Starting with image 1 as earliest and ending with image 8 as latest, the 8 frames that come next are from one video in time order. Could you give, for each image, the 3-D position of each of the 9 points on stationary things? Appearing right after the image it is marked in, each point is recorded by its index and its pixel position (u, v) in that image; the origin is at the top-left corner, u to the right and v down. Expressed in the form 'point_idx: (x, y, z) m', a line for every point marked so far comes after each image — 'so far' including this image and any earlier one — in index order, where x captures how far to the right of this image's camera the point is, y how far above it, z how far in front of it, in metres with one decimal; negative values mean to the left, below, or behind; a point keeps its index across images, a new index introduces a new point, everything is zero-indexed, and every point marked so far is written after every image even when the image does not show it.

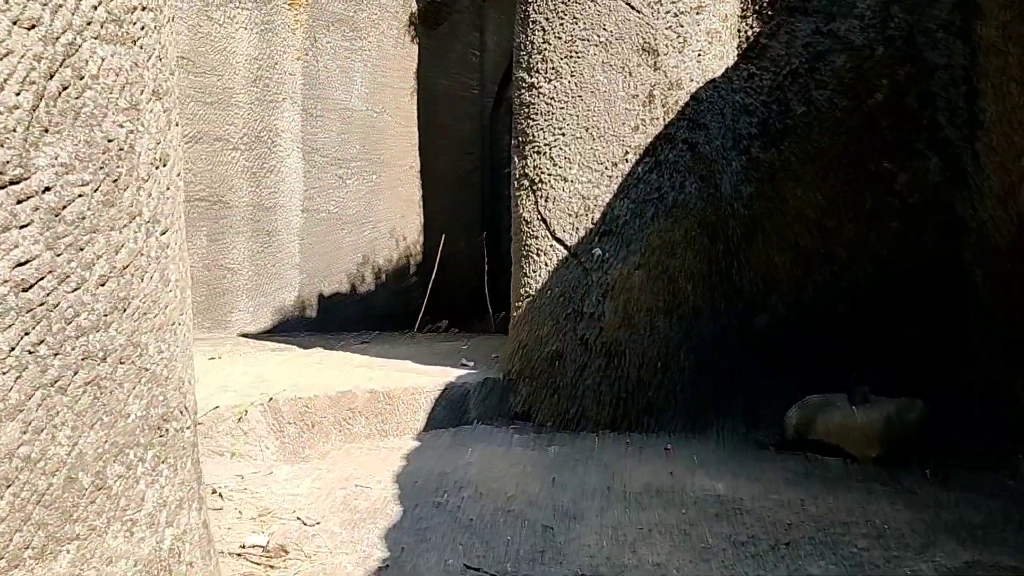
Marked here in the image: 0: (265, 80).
0: (-1.6, +1.3, +4.7) m
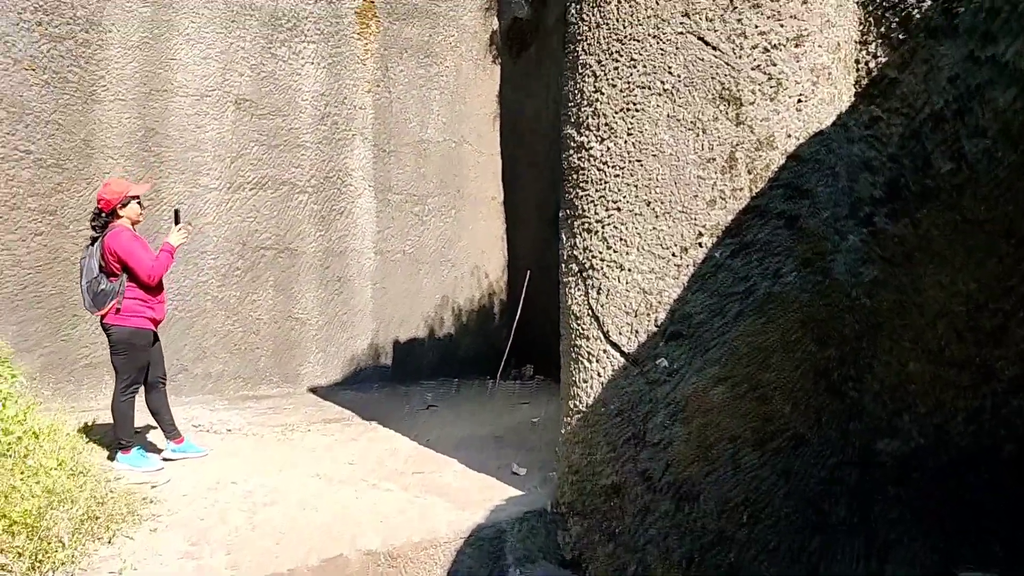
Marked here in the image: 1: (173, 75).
0: (-1.1, +1.0, +4.5) m
1: (-1.8, +1.1, +3.9) m
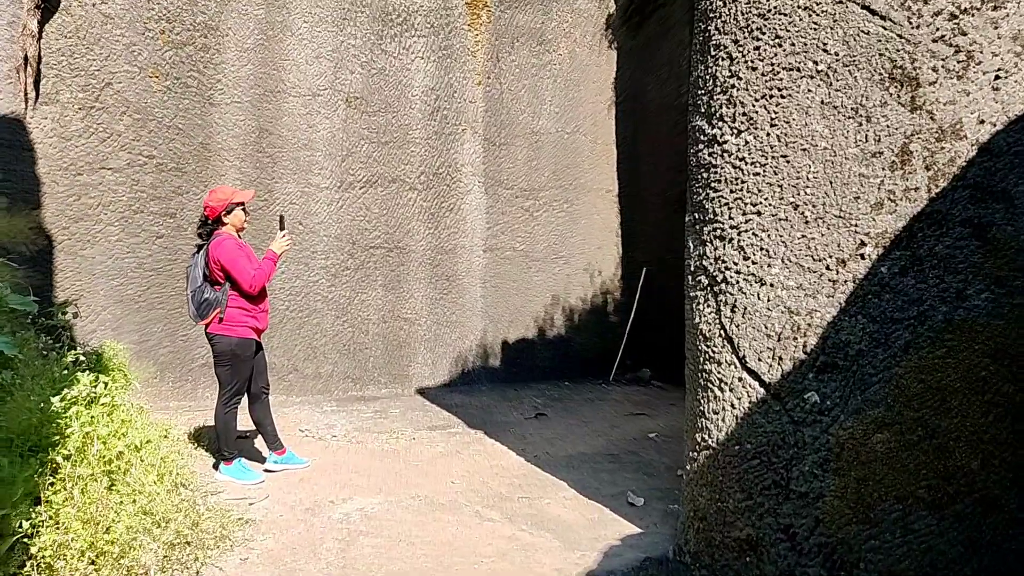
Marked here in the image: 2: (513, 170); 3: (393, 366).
0: (-0.4, +1.0, +4.3) m
1: (-1.2, +1.1, +3.9) m
2: (0.0, +0.7, +4.6) m
3: (-0.7, -0.4, +4.2) m
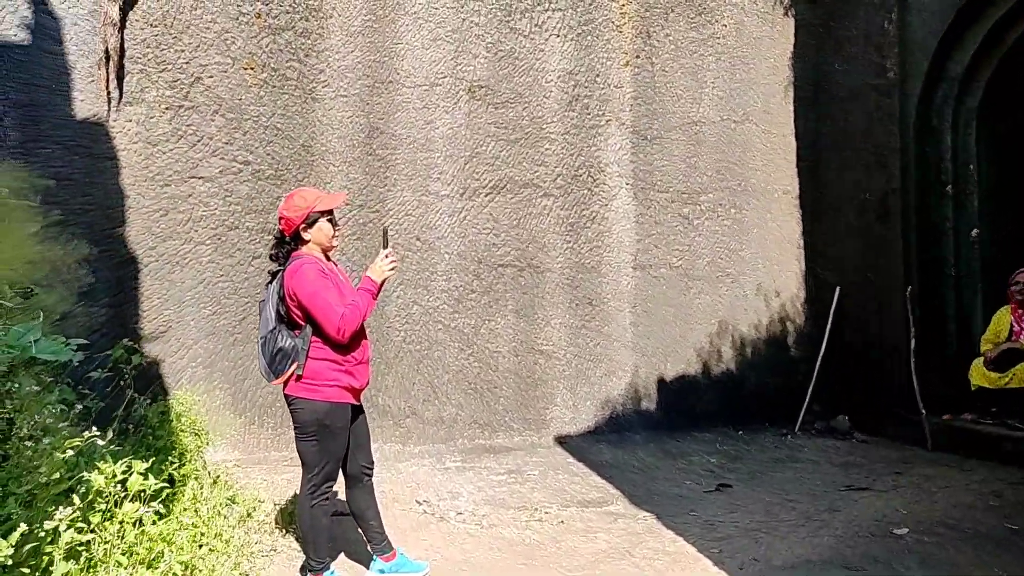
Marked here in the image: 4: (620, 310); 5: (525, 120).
0: (+0.4, +0.9, +3.6) m
1: (-0.5, +1.0, +3.3) m
2: (+0.8, +0.6, +3.7) m
3: (+0.1, -0.6, +3.4) m
4: (+0.5, -0.1, +3.6) m
5: (+0.1, +0.8, +3.5) m
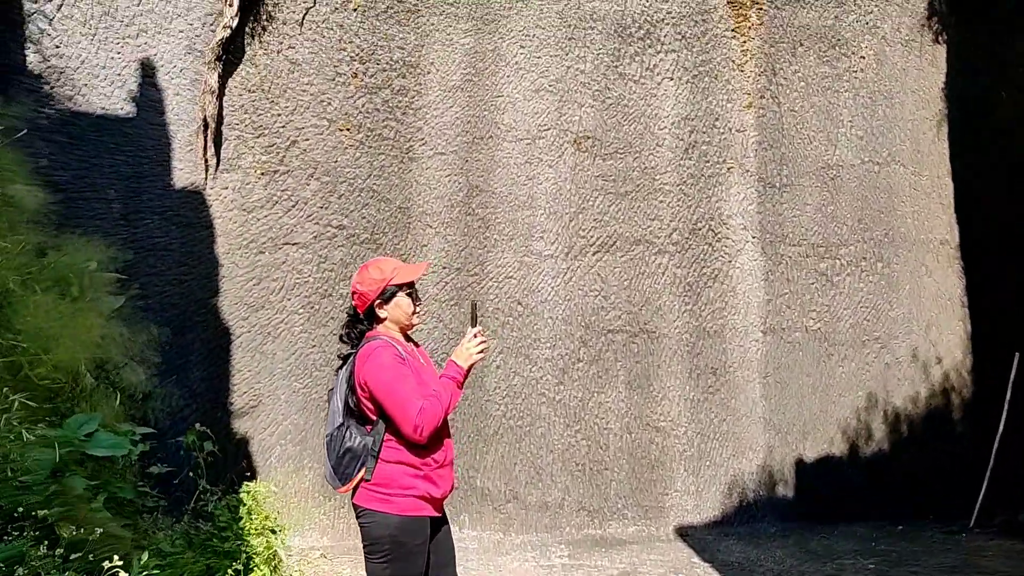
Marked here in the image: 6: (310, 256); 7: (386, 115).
0: (+0.8, +0.6, +3.3) m
1: (0.0, +0.7, +3.1) m
2: (+1.3, +0.3, +3.3) m
3: (+0.5, -0.9, +3.1) m
4: (+1.0, -0.4, +3.2) m
5: (+0.5, +0.5, +3.2) m
6: (-0.8, +0.1, +2.9) m
7: (-0.5, +0.7, +3.0) m
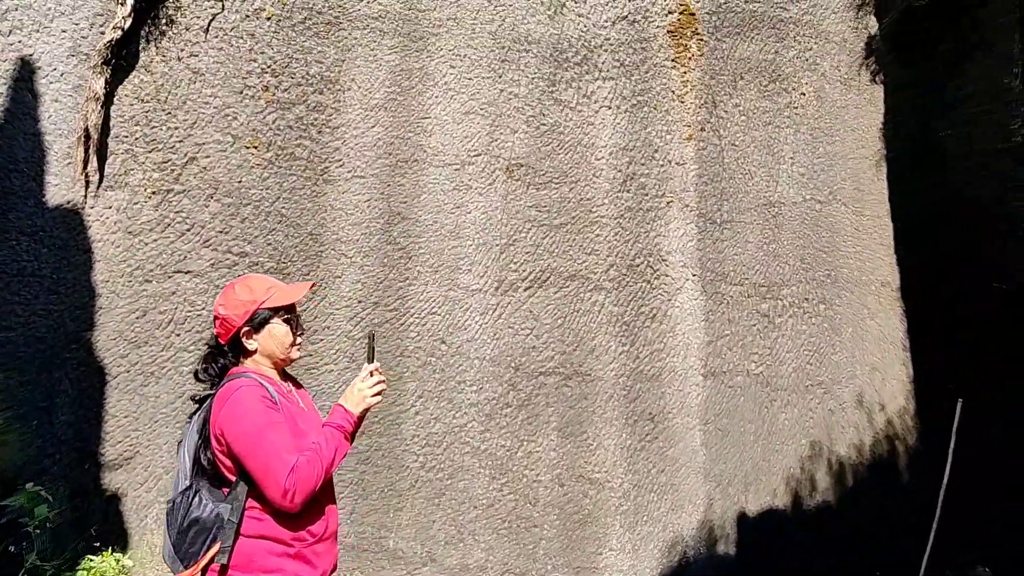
0: (+0.5, +0.5, +3.1) m
1: (-0.3, +0.6, +2.9) m
2: (+1.0, +0.1, +3.2) m
3: (+0.2, -1.0, +2.8) m
4: (+0.7, -0.6, +3.0) m
5: (+0.2, +0.3, +3.0) m
6: (-1.1, 0.0, +2.5) m
7: (-0.8, +0.6, +2.7) m
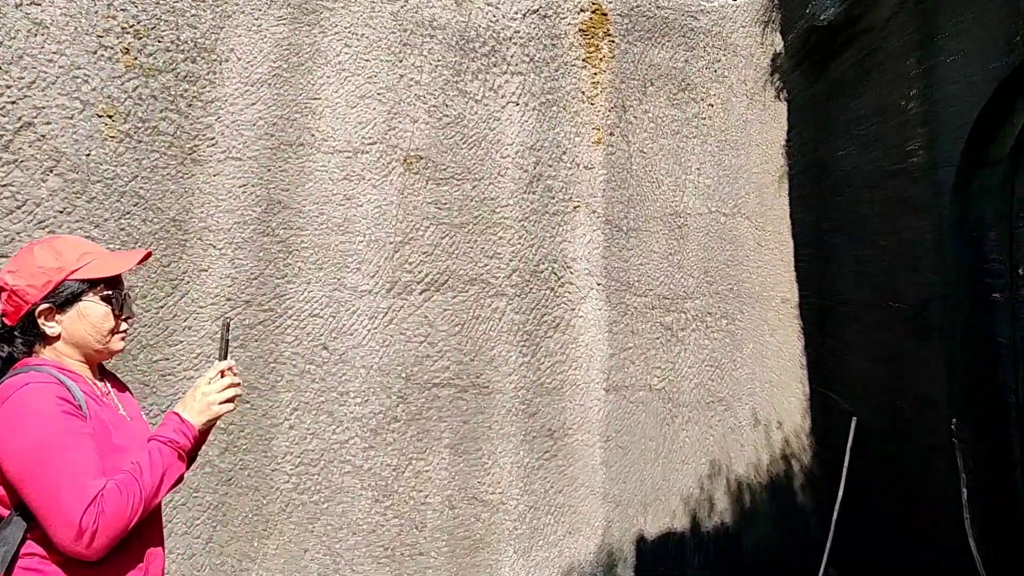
0: (+0.1, +0.4, +2.9) m
1: (-0.7, +0.6, +2.6) m
2: (+0.6, +0.1, +3.1) m
3: (-0.2, -1.0, +2.6) m
4: (+0.3, -0.6, +2.8) m
5: (-0.1, +0.3, +2.8) m
6: (-1.4, 0.0, +2.1) m
7: (-1.1, +0.6, +2.4) m
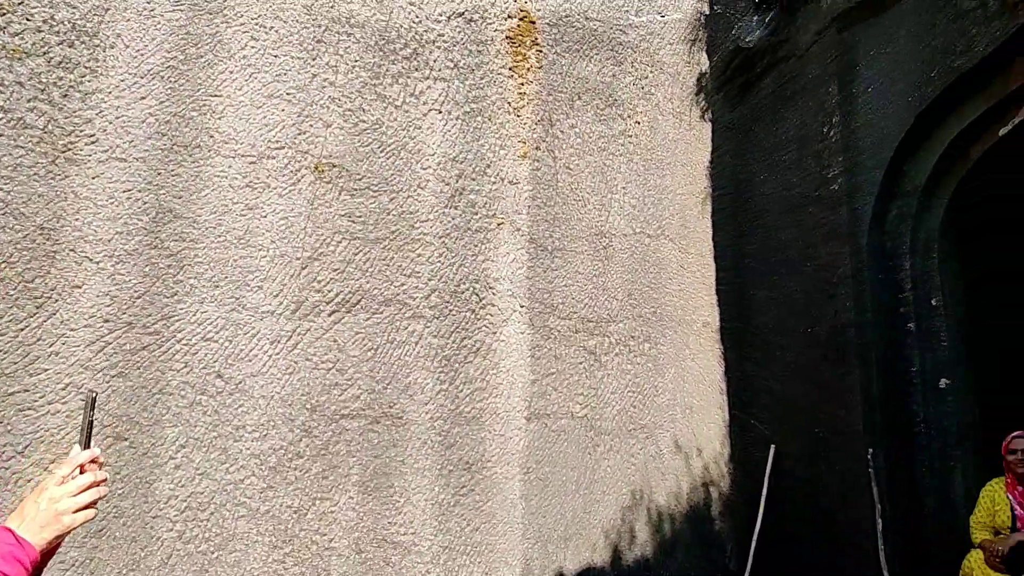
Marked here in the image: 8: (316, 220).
0: (-0.2, +0.3, +2.7) m
1: (-0.9, +0.5, +2.3) m
2: (+0.2, 0.0, +2.9) m
3: (-0.4, -1.1, +2.3) m
4: (0.0, -0.7, +2.7) m
5: (-0.4, +0.3, +2.6) m
6: (-1.6, 0.0, +1.8) m
7: (-1.3, +0.5, +2.0) m
8: (-0.6, +0.2, +2.4) m
